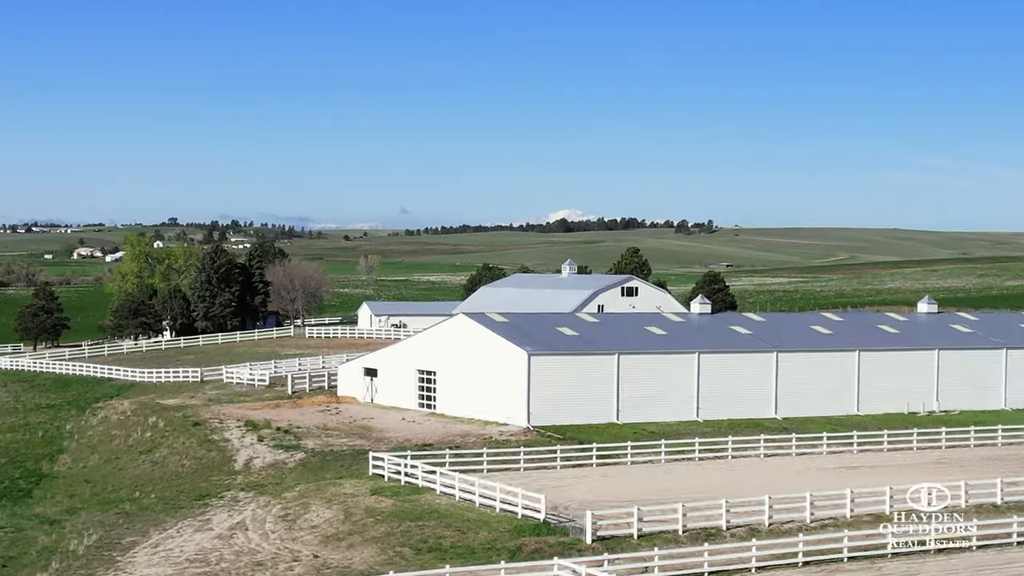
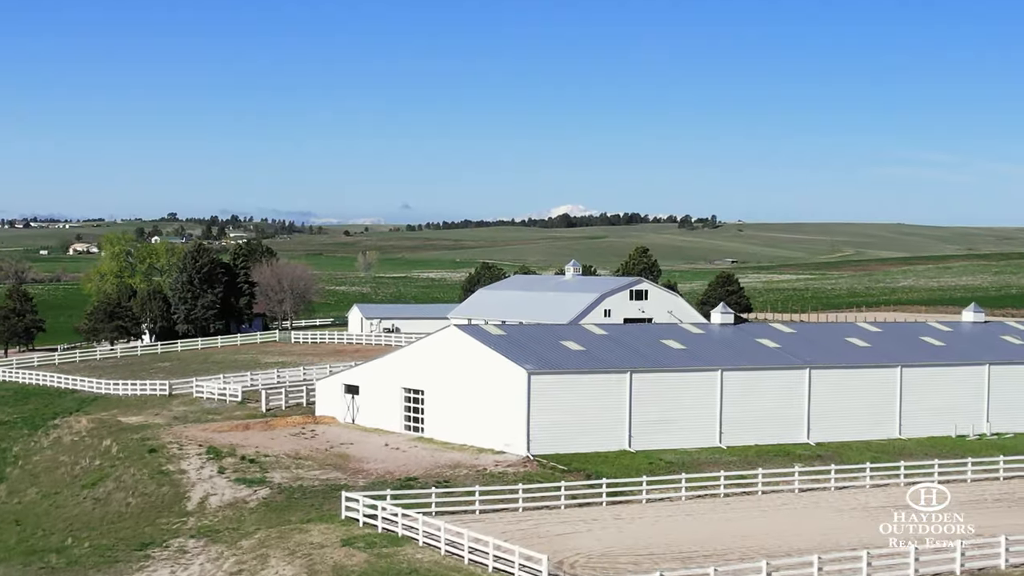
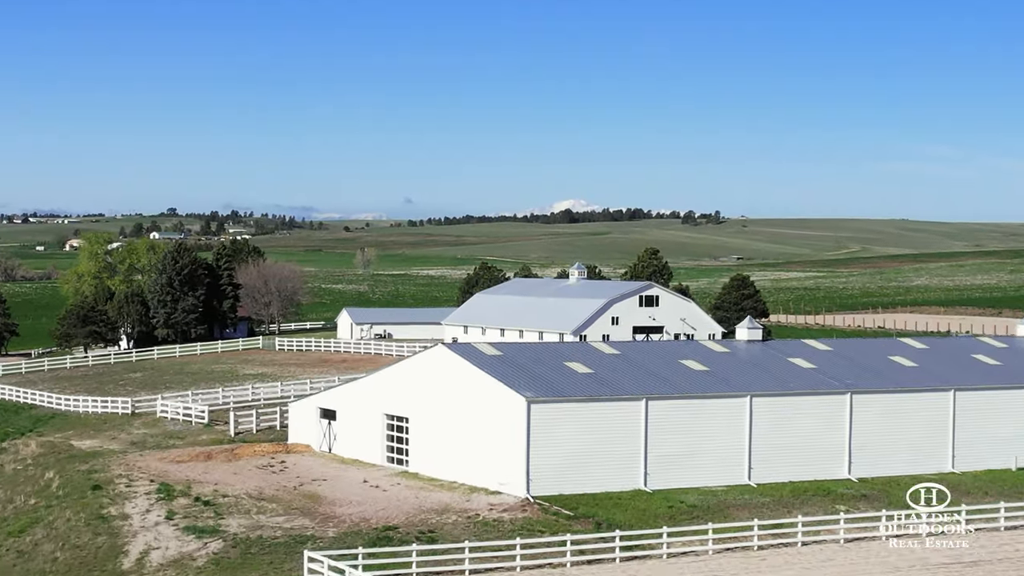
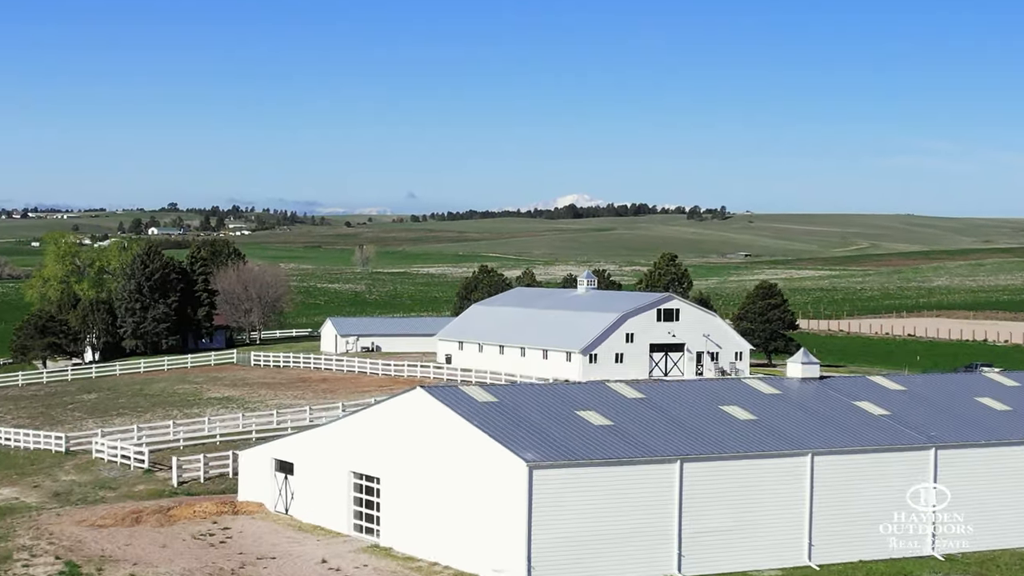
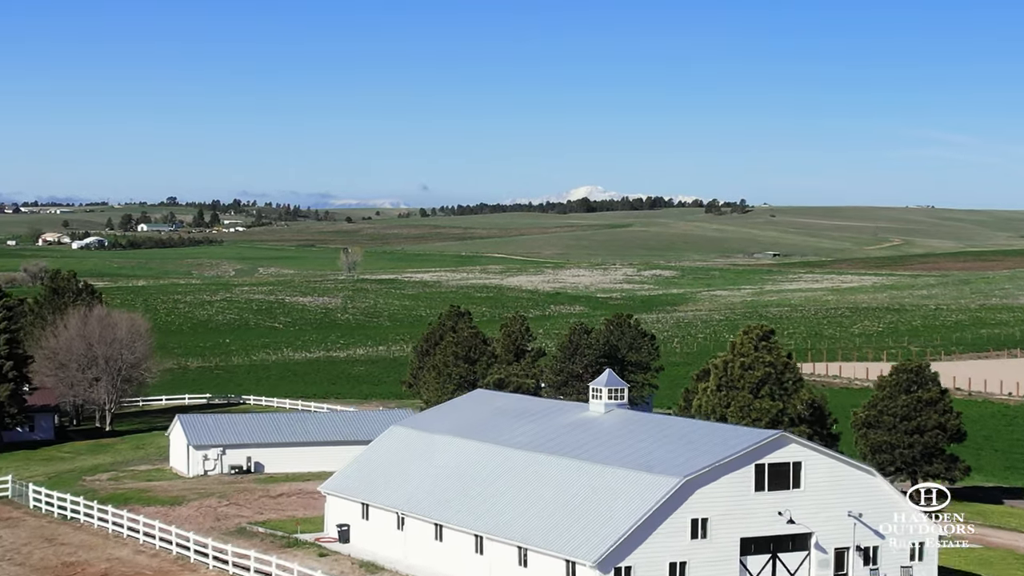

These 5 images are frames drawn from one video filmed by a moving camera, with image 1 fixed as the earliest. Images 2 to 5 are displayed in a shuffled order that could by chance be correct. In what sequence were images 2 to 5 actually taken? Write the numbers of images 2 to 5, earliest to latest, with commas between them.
2, 3, 4, 5
